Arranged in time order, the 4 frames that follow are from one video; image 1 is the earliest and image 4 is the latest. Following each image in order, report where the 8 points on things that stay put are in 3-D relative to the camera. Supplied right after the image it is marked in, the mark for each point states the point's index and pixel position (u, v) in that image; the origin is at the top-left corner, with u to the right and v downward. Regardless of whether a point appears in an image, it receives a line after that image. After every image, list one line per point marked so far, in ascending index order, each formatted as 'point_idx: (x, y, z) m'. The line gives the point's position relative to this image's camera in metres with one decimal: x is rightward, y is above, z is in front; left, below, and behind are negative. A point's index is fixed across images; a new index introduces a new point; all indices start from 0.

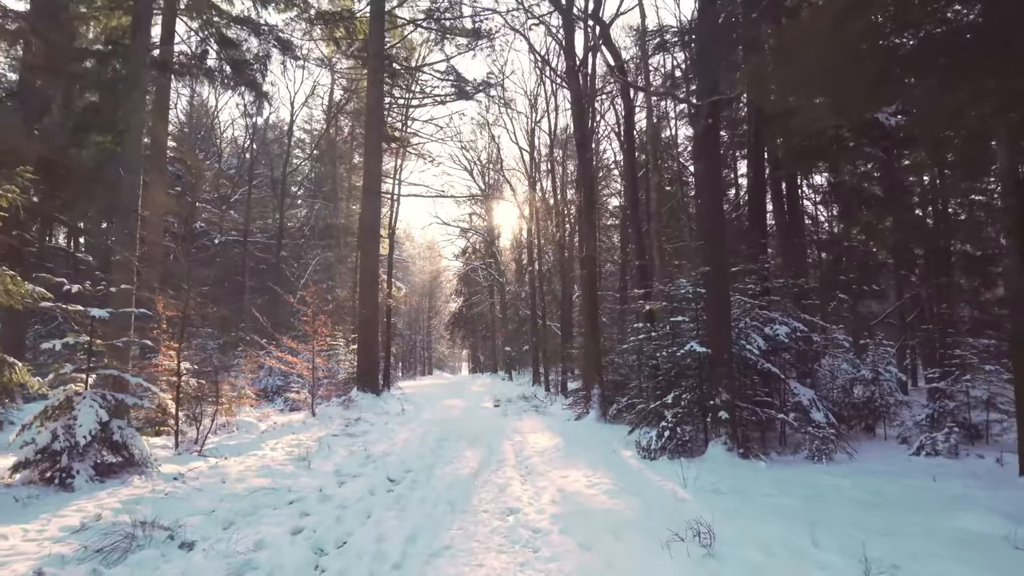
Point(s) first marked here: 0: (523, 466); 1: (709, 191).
0: (+0.1, -2.0, +6.5) m
1: (+2.6, +1.3, +7.6) m
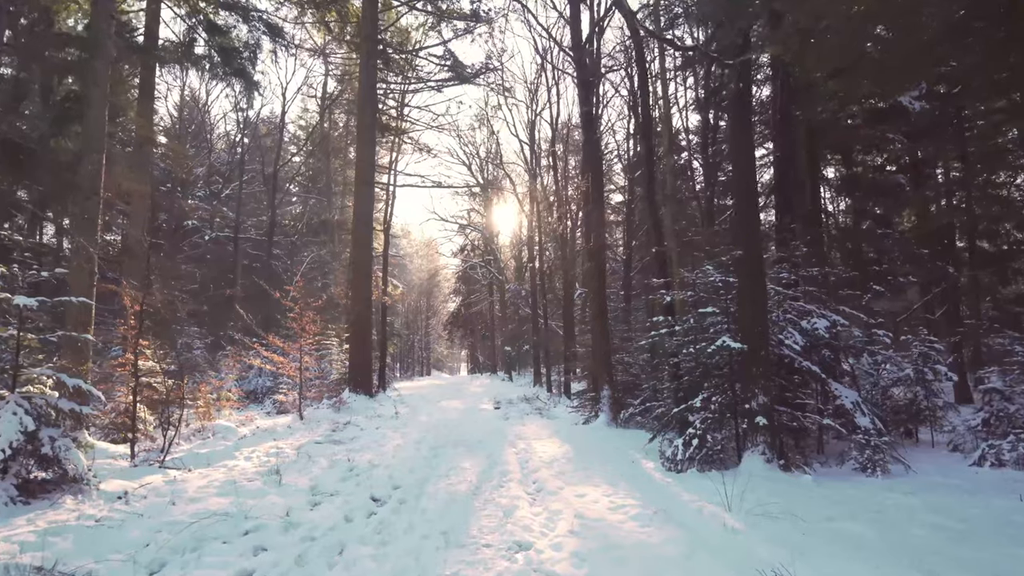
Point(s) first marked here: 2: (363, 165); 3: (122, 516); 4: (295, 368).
0: (+0.2, -1.9, +5.5) m
1: (+2.7, +1.4, +6.7) m
2: (-4.1, +3.4, +15.8) m
3: (-2.8, -1.7, +4.2) m
4: (-5.1, -1.9, +13.3) m
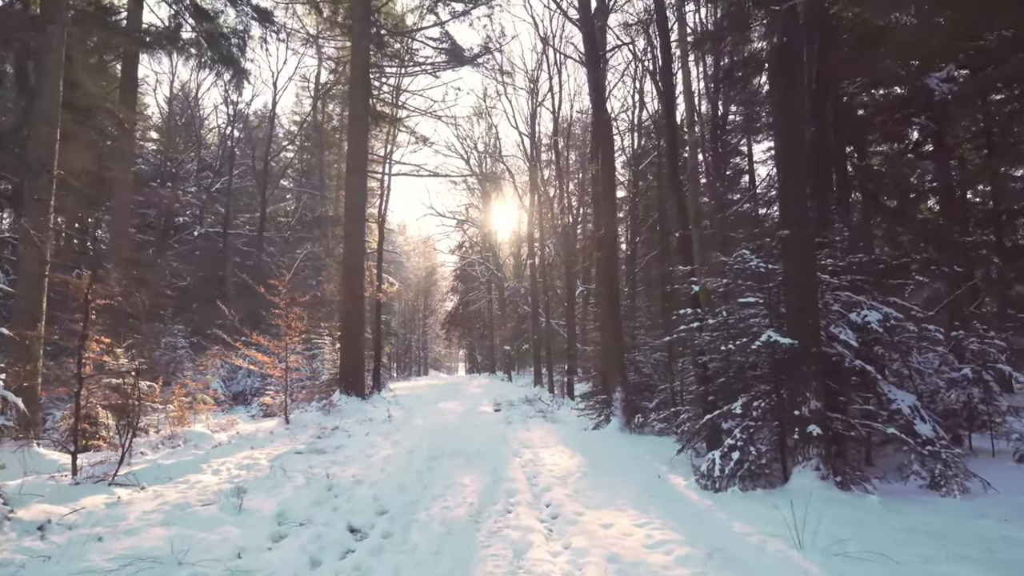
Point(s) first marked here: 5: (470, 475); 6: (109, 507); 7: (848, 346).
0: (+0.2, -1.8, +4.6) m
1: (+2.7, +1.5, +5.8) m
2: (-4.1, +3.5, +14.9) m
3: (-2.8, -1.5, +3.3) m
4: (-5.0, -1.8, +12.4) m
5: (-0.4, -1.9, +5.8) m
6: (-3.3, -1.8, +4.7) m
7: (+3.3, -0.6, +5.7) m
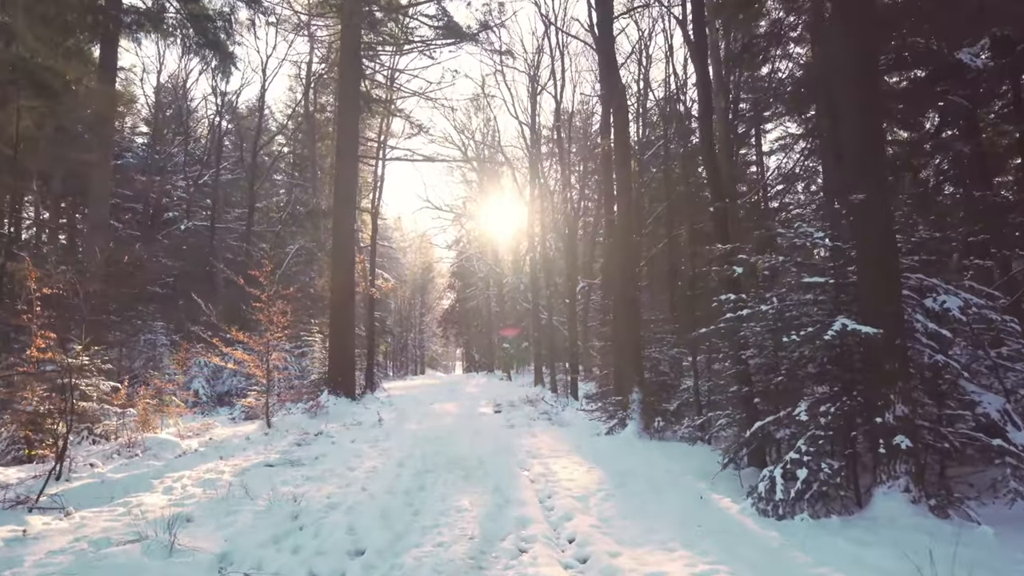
0: (+0.3, -1.6, +3.6) m
1: (+2.8, +1.7, +4.8) m
2: (-4.1, +3.7, +13.8) m
3: (-2.7, -1.4, +2.2) m
4: (-5.0, -1.6, +11.4) m
5: (-0.4, -1.7, +4.8) m
6: (-3.2, -1.6, +3.6) m
7: (+3.4, -0.4, +4.7) m
